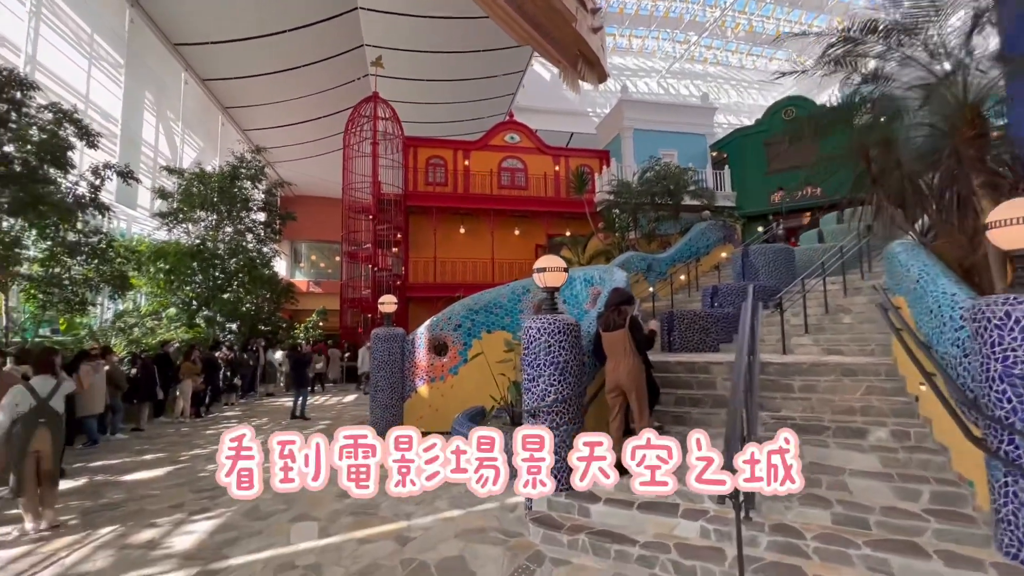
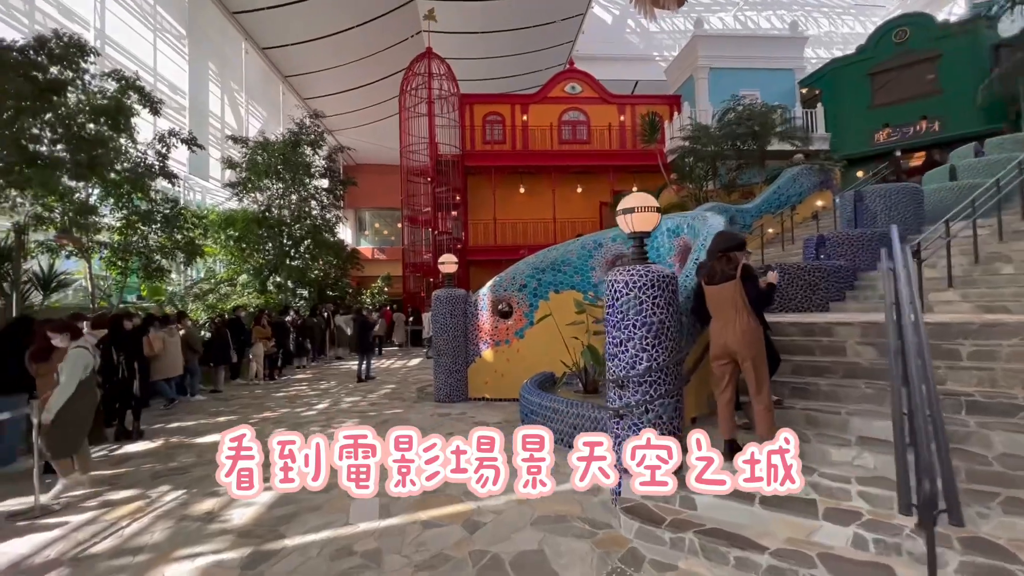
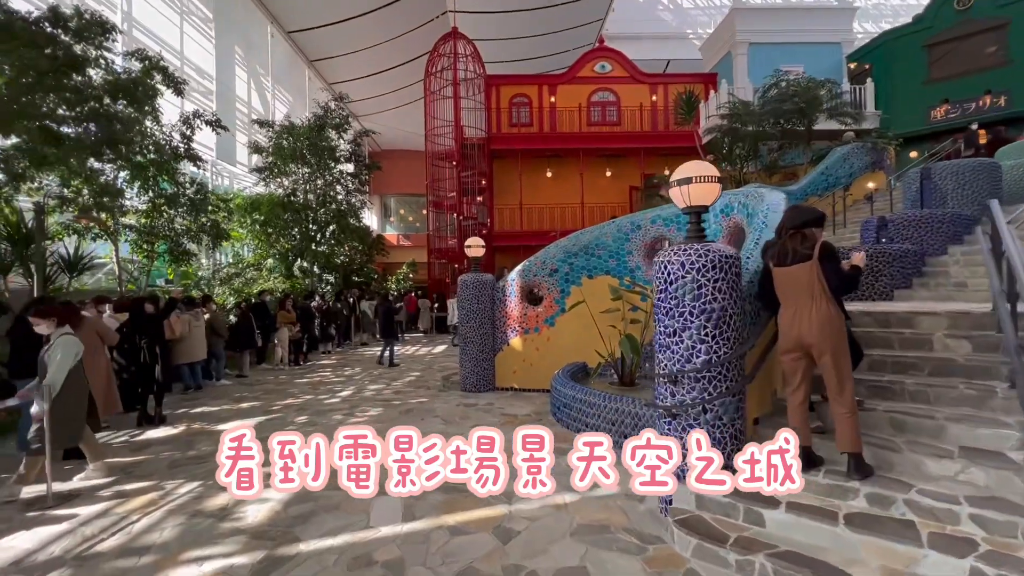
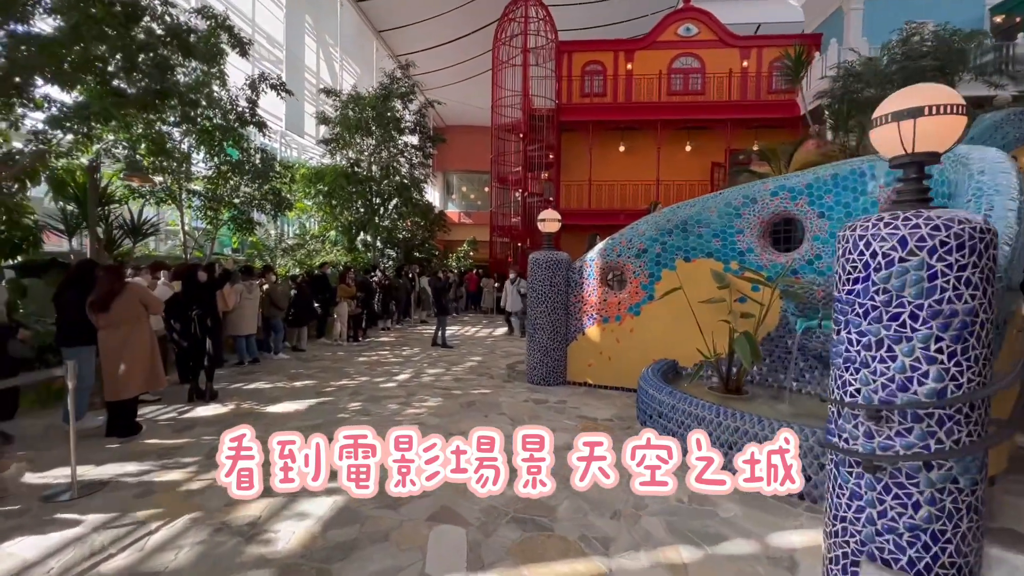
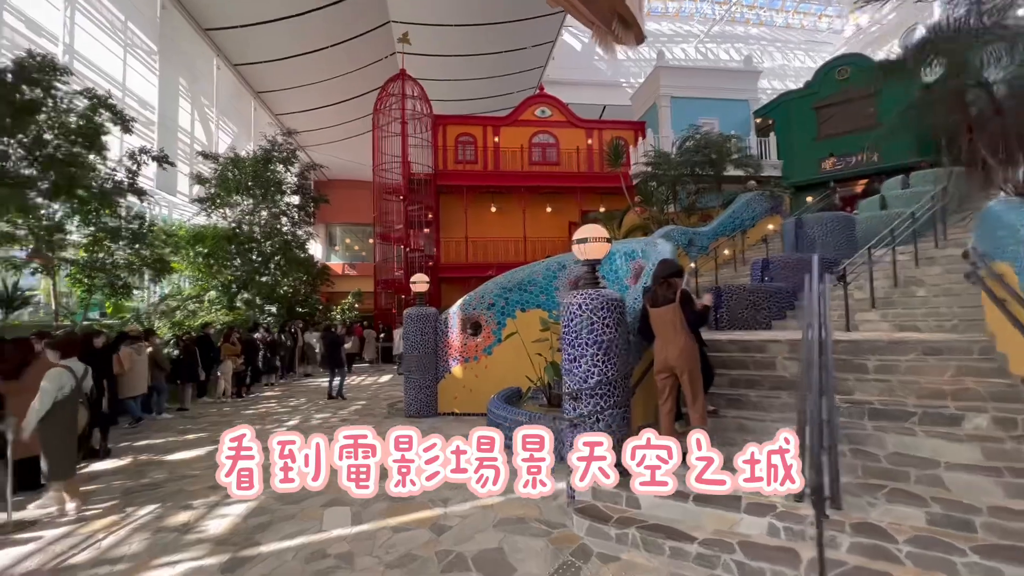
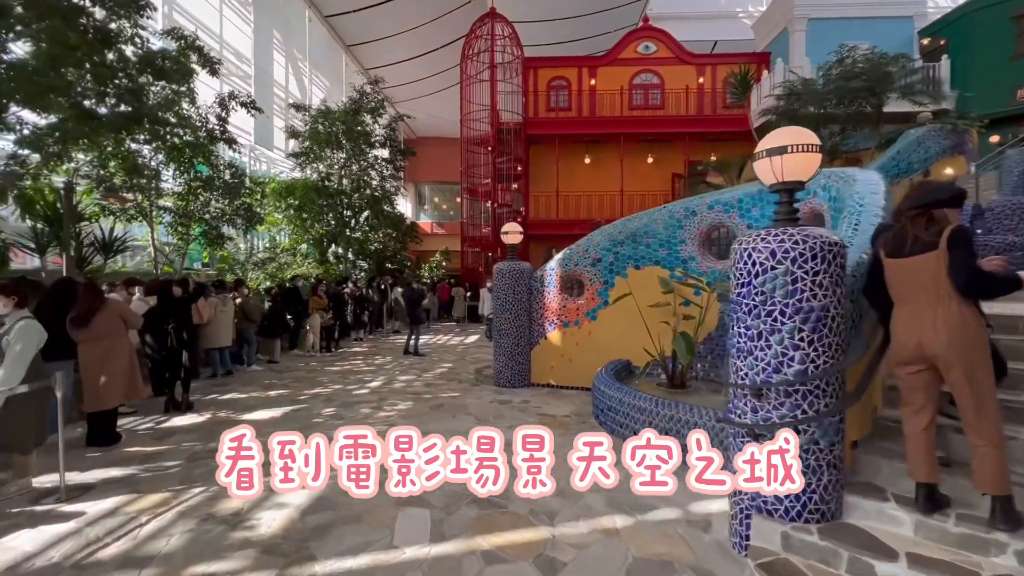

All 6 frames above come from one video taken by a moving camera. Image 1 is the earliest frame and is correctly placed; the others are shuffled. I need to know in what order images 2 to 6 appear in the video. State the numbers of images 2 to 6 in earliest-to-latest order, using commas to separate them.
5, 2, 3, 6, 4
